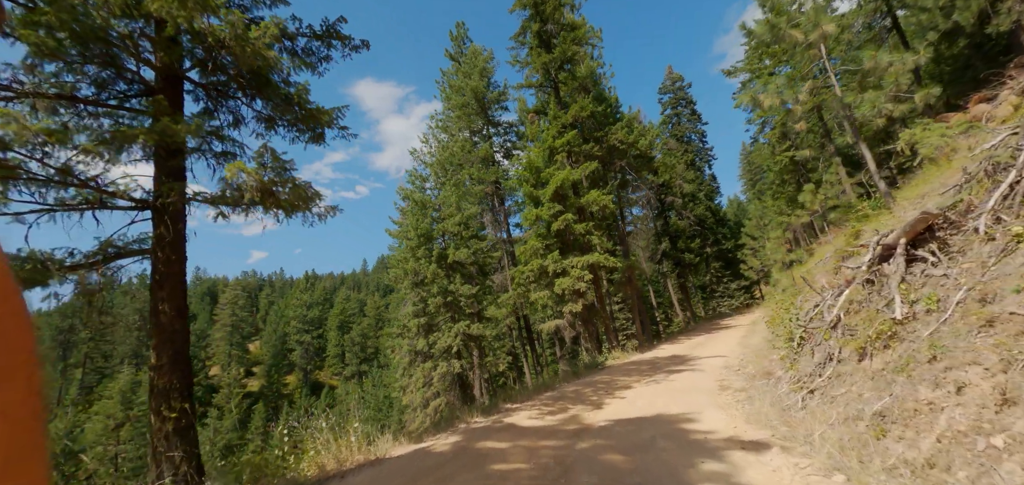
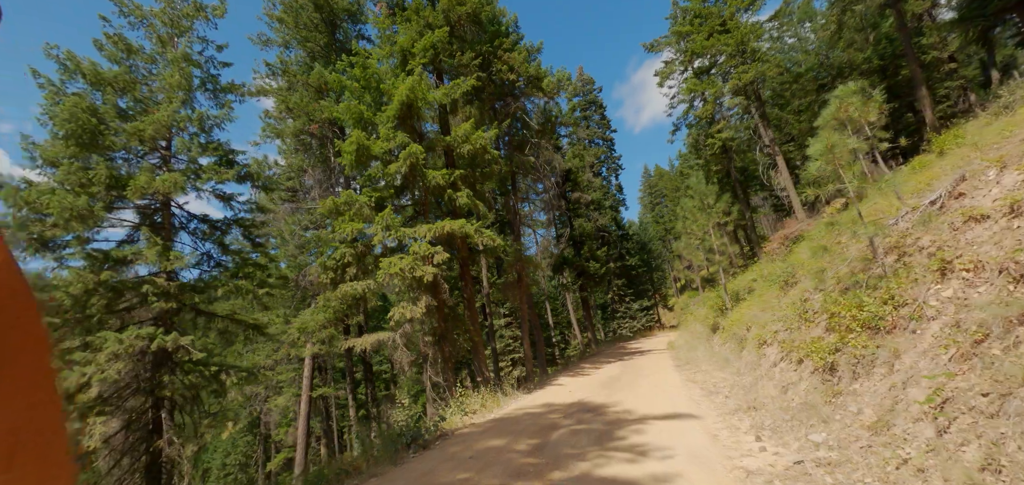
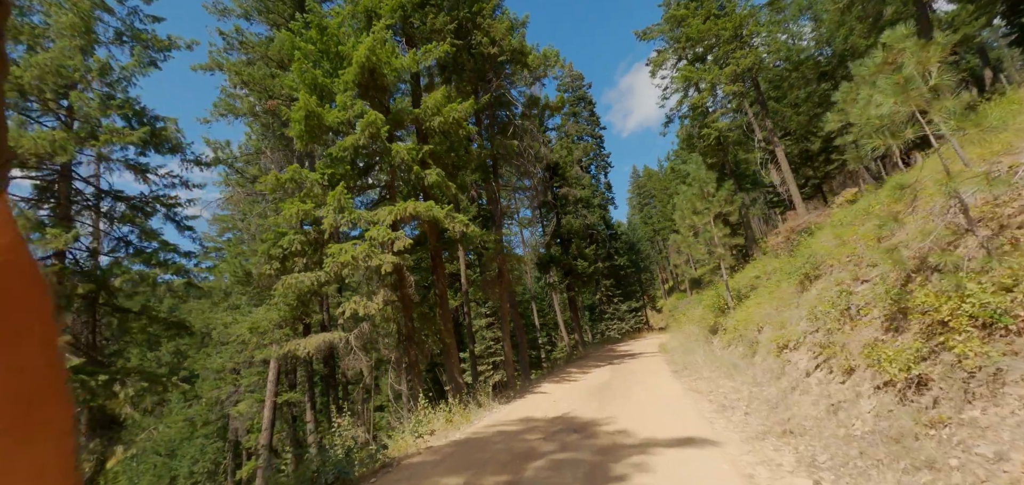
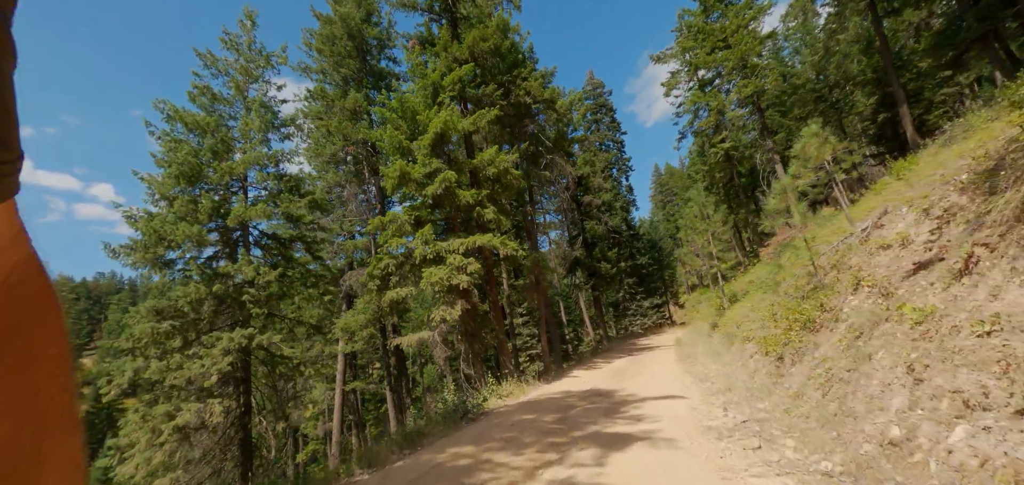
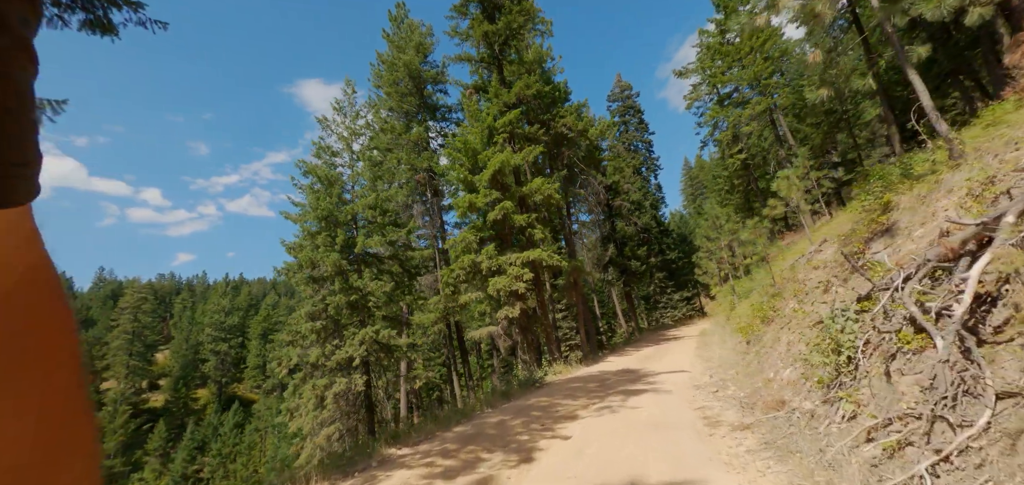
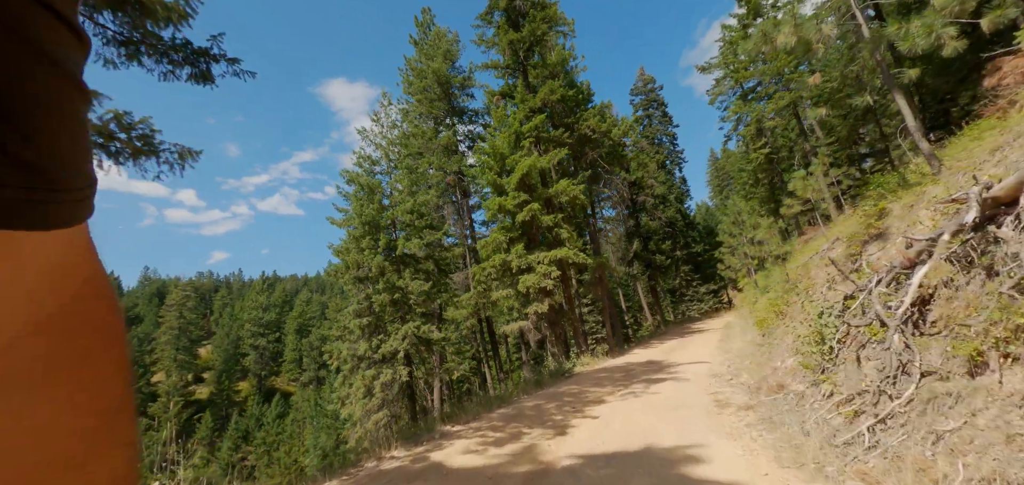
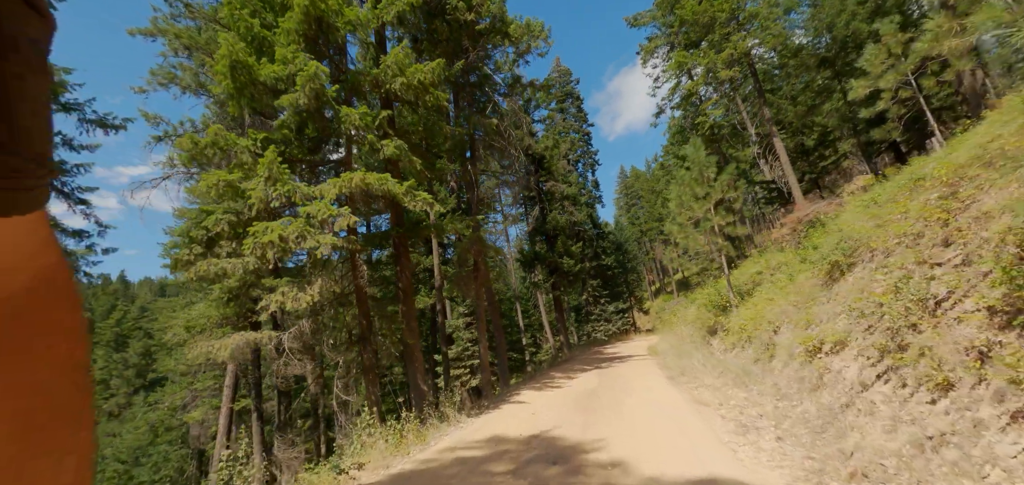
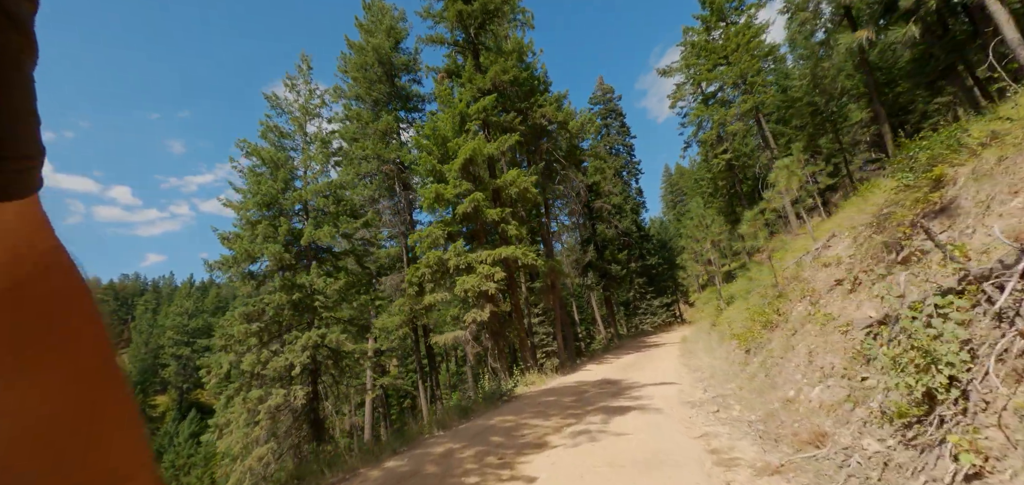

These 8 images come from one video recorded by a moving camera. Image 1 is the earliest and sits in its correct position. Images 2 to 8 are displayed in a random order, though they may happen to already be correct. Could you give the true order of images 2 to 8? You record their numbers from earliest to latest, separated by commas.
6, 5, 8, 4, 2, 3, 7
